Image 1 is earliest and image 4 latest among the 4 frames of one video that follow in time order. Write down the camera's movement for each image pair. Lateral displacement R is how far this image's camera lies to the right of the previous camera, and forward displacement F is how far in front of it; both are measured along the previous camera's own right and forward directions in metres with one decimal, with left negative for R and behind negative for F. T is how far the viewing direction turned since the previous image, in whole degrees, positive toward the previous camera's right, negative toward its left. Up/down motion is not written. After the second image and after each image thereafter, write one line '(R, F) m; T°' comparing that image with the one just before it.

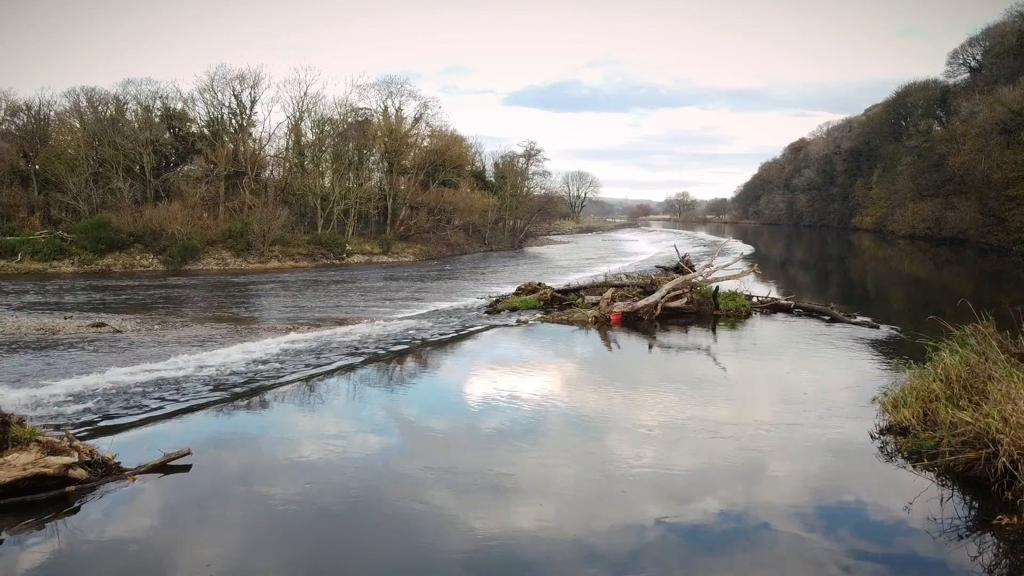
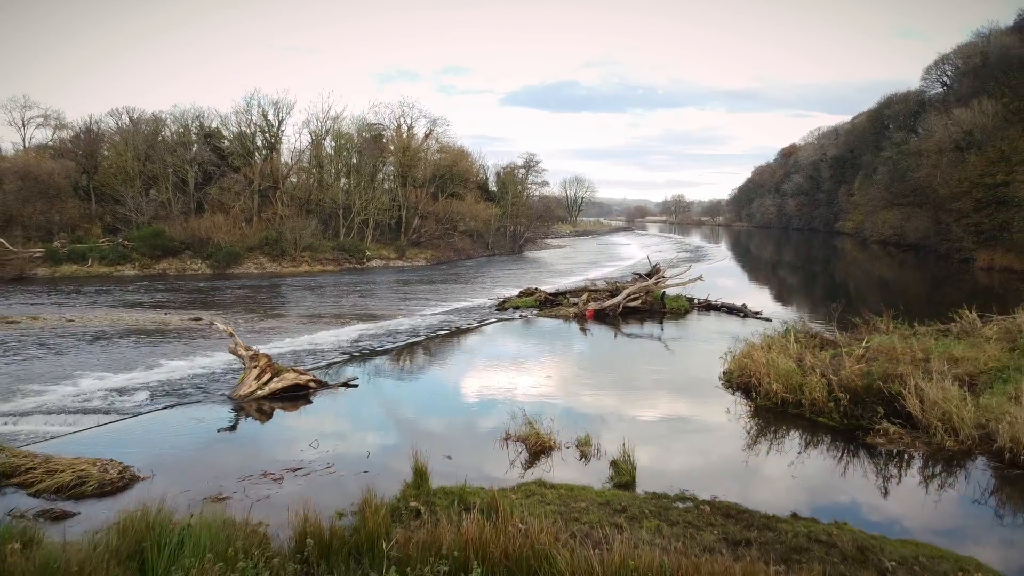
(-0.2, -4.7) m; 0°
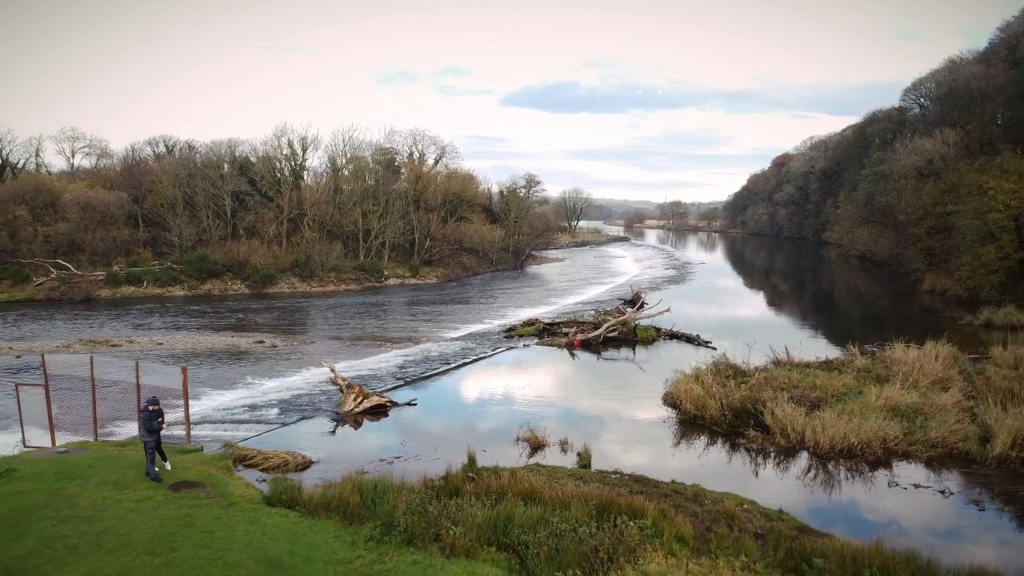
(-0.2, -4.7) m; 0°
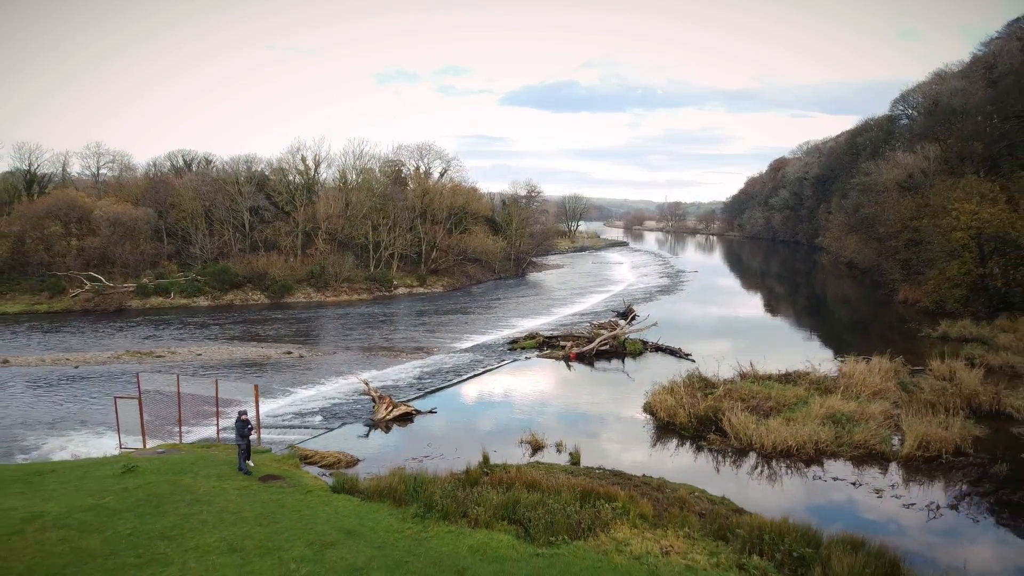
(-0.1, -2.7) m; 0°
